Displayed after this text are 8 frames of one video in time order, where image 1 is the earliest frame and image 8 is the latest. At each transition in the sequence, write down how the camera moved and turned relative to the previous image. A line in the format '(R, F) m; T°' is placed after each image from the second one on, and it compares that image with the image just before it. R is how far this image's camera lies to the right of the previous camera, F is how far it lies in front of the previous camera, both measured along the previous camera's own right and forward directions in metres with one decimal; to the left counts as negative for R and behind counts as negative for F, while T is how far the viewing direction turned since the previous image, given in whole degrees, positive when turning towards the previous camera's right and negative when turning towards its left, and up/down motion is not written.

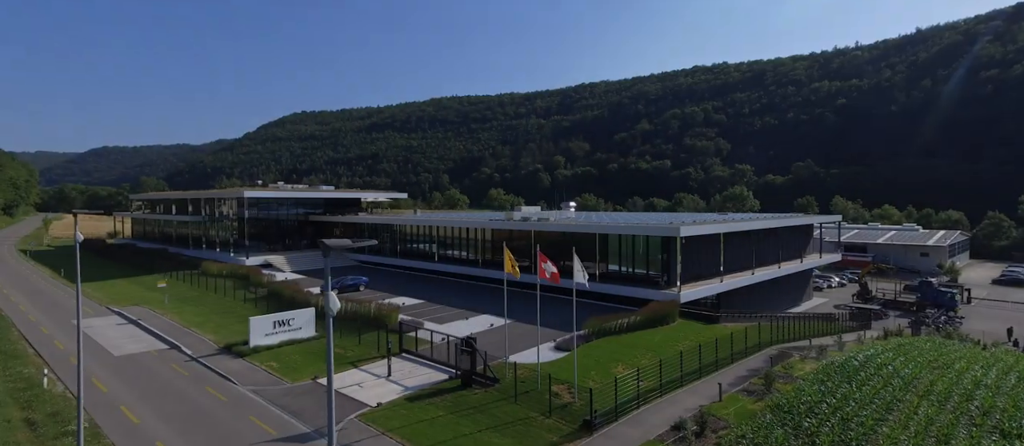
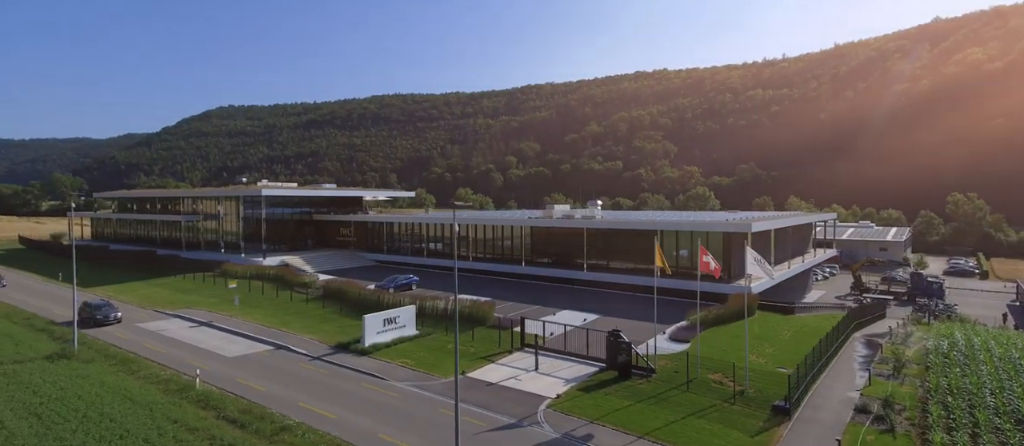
(-8.0, -0.3) m; +8°
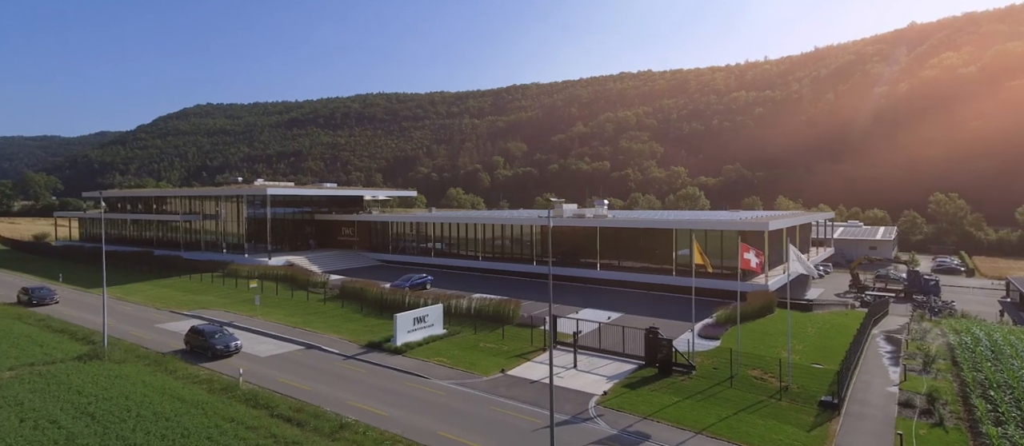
(-2.2, -0.1) m; +2°
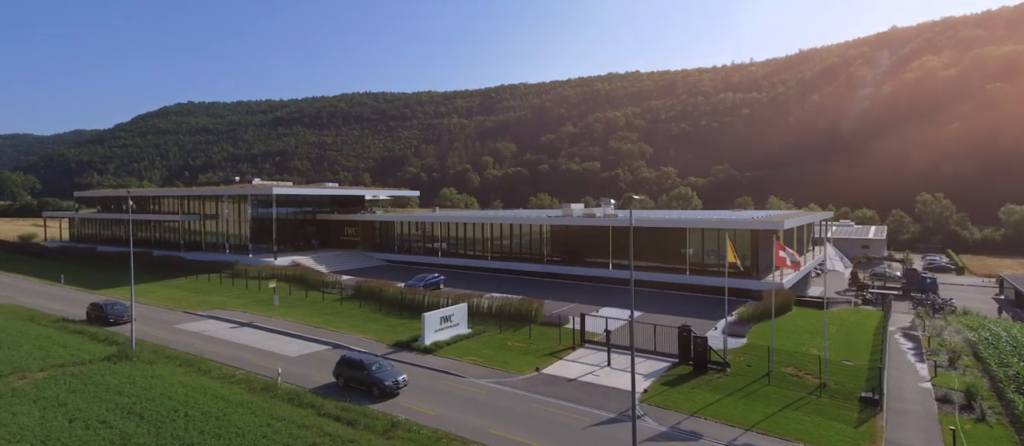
(-1.9, 0.0) m; +2°
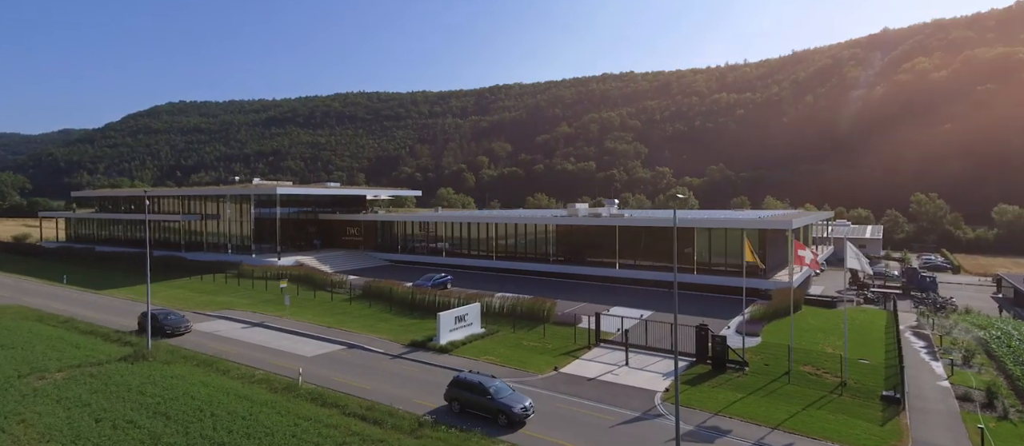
(-1.0, 0.0) m; +1°
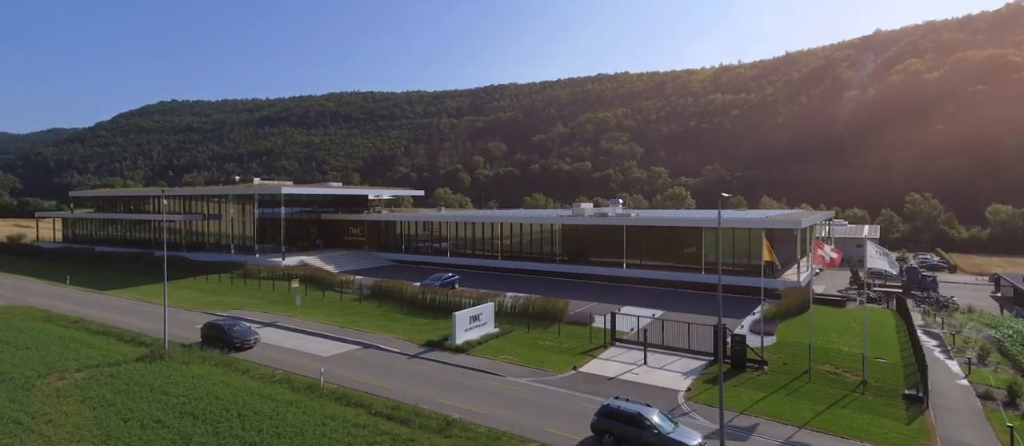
(-1.0, 0.0) m; +1°
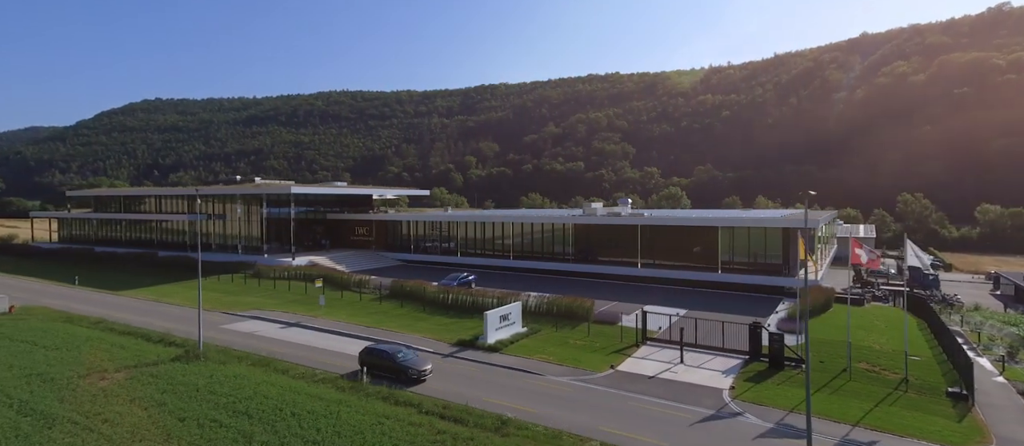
(-1.9, +0.1) m; +1°
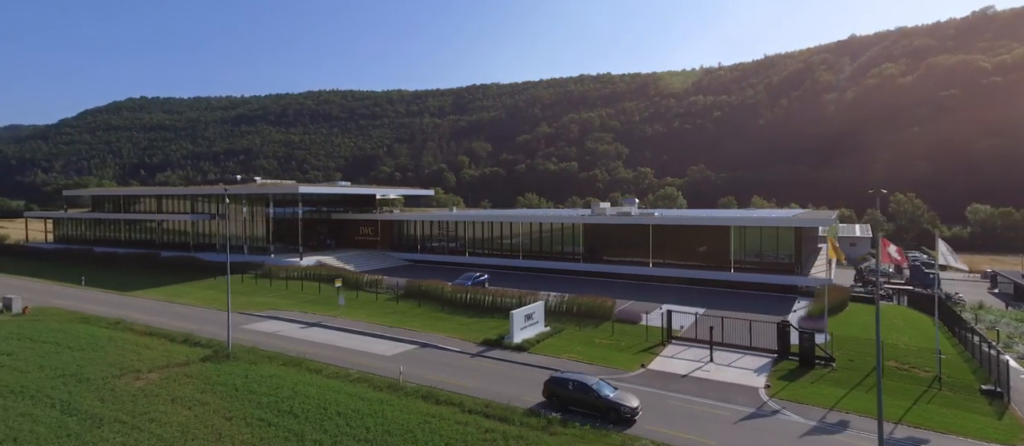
(-1.6, +0.1) m; +1°
